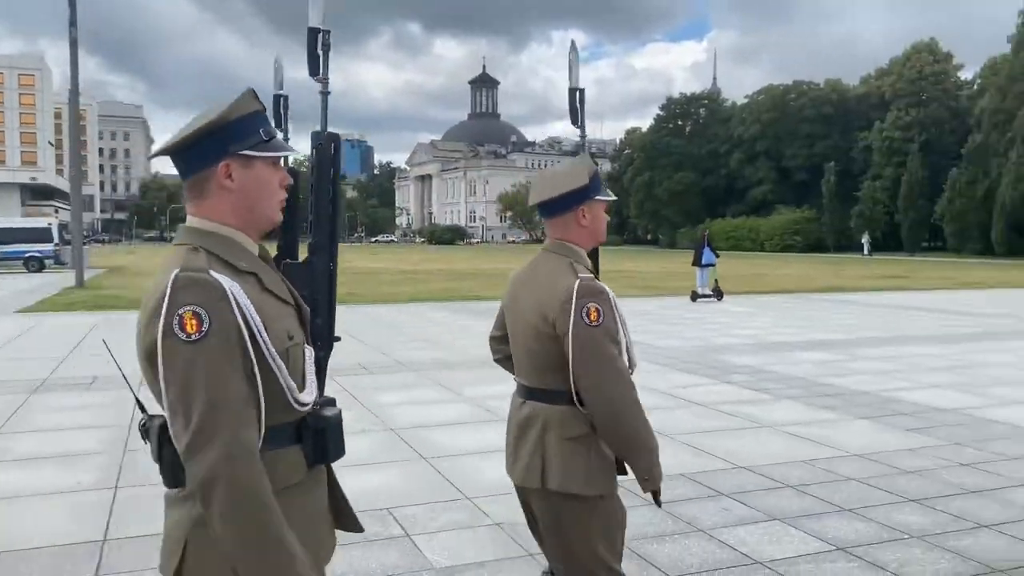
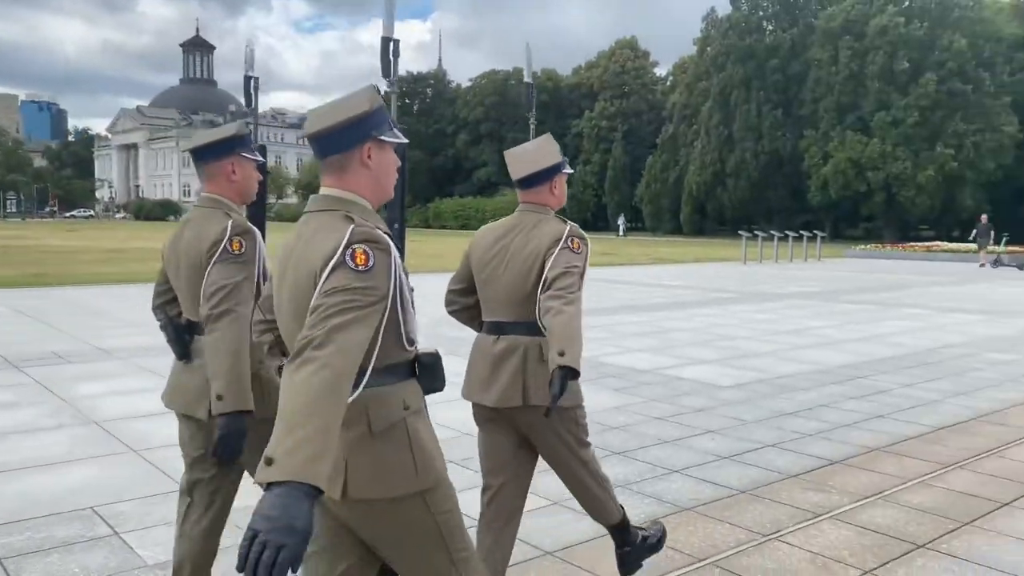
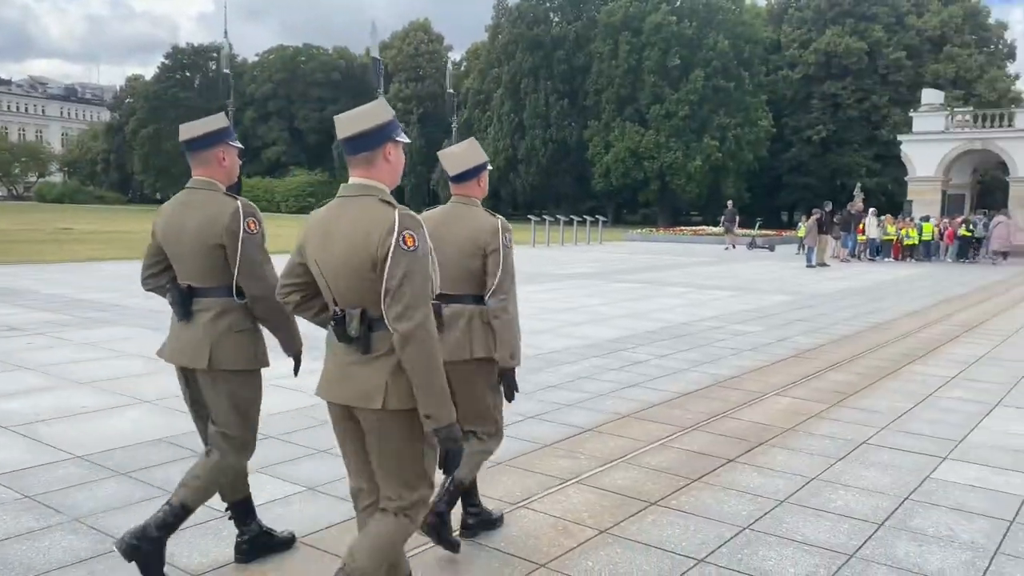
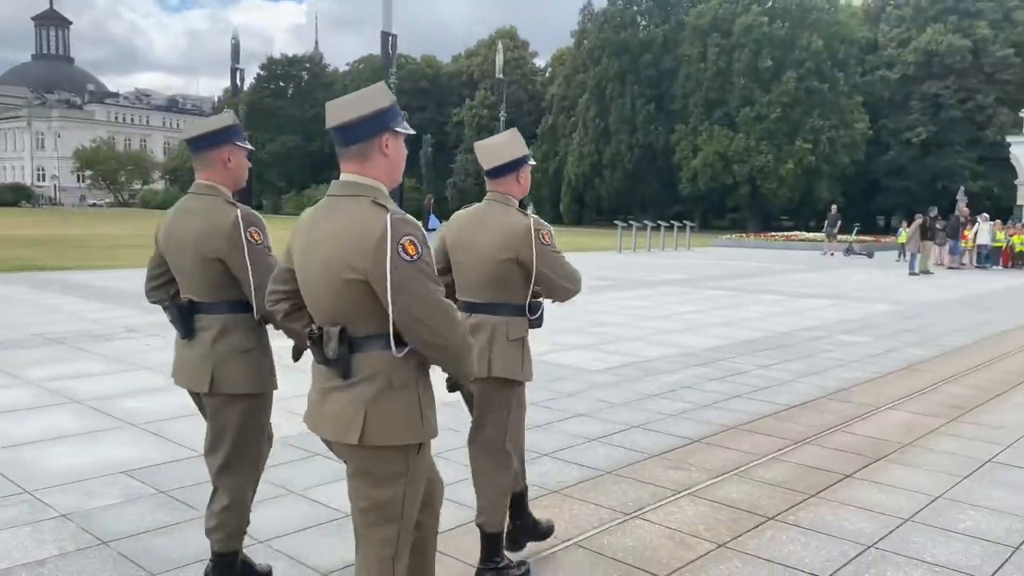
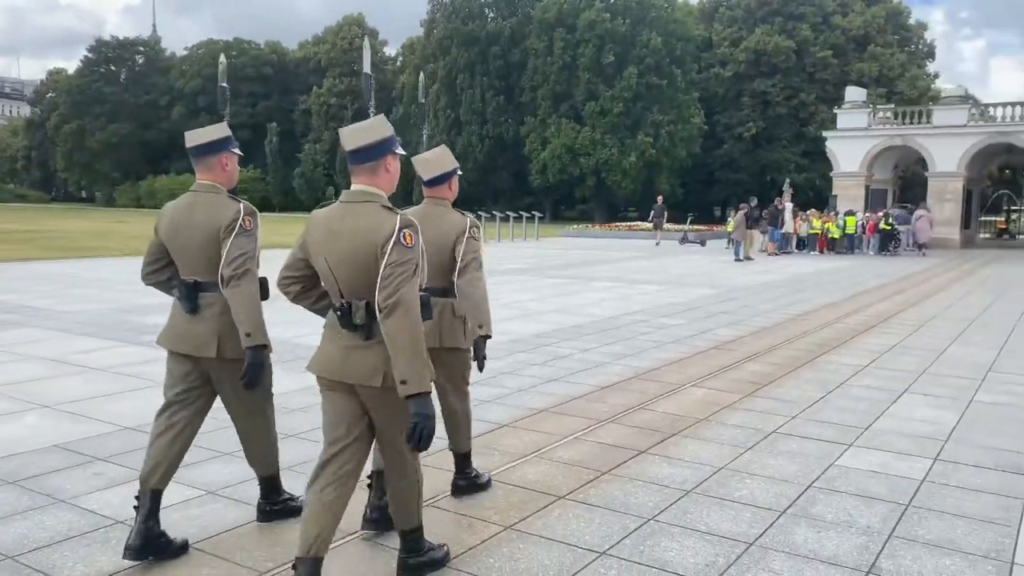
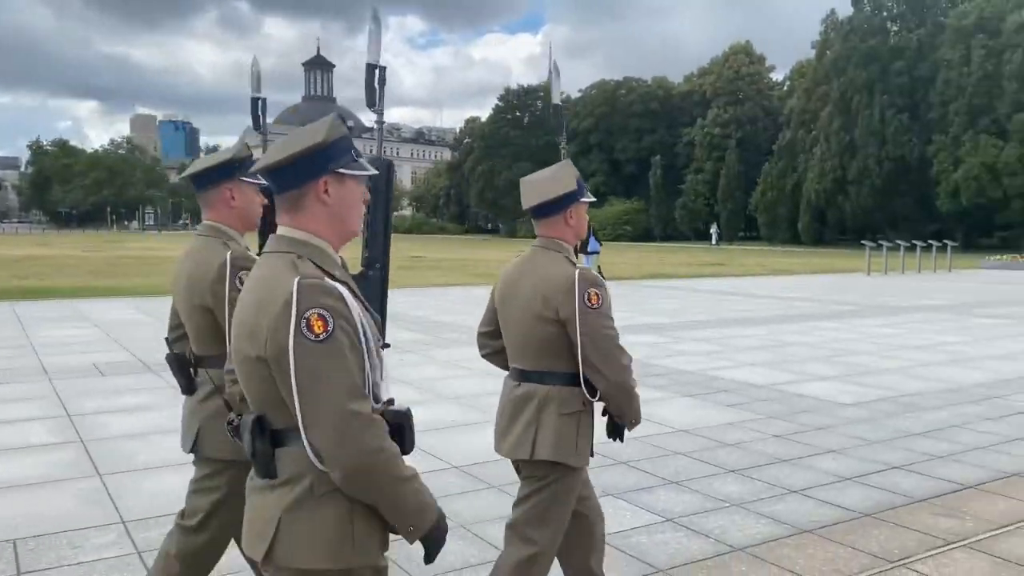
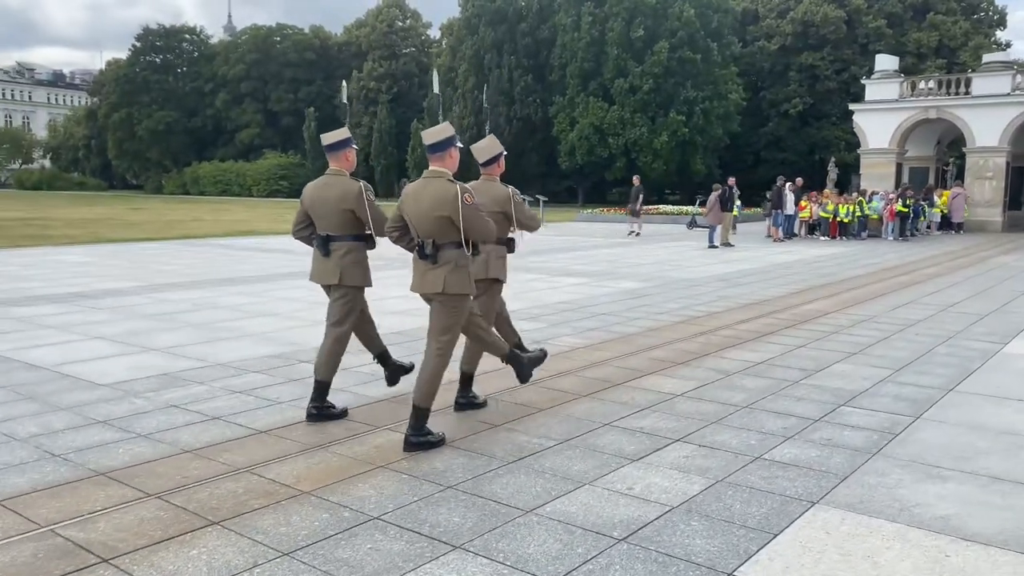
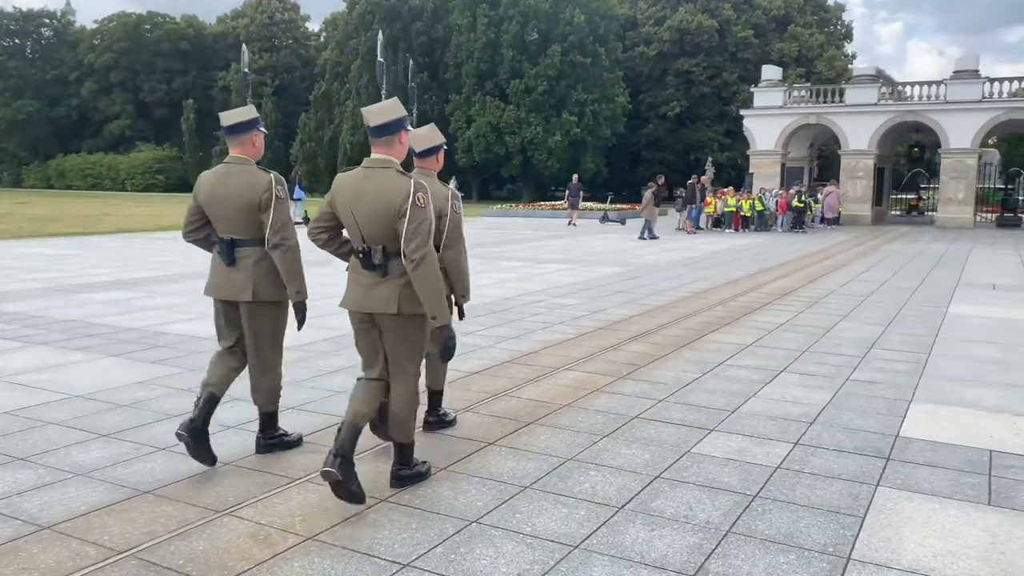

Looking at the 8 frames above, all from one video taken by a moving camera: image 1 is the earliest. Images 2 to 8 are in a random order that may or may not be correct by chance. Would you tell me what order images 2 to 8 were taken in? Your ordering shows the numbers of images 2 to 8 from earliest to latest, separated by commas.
6, 2, 4, 3, 5, 8, 7
